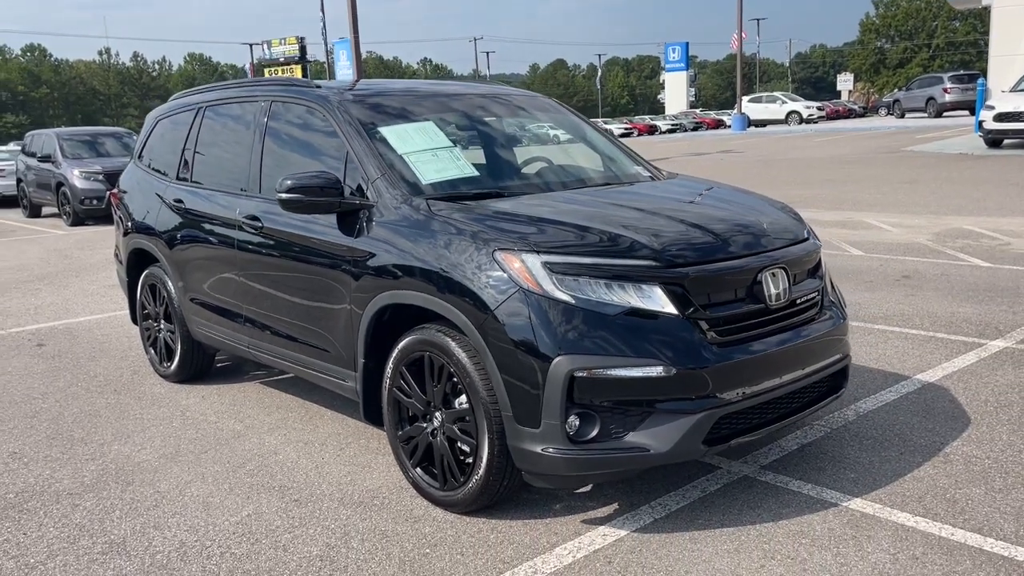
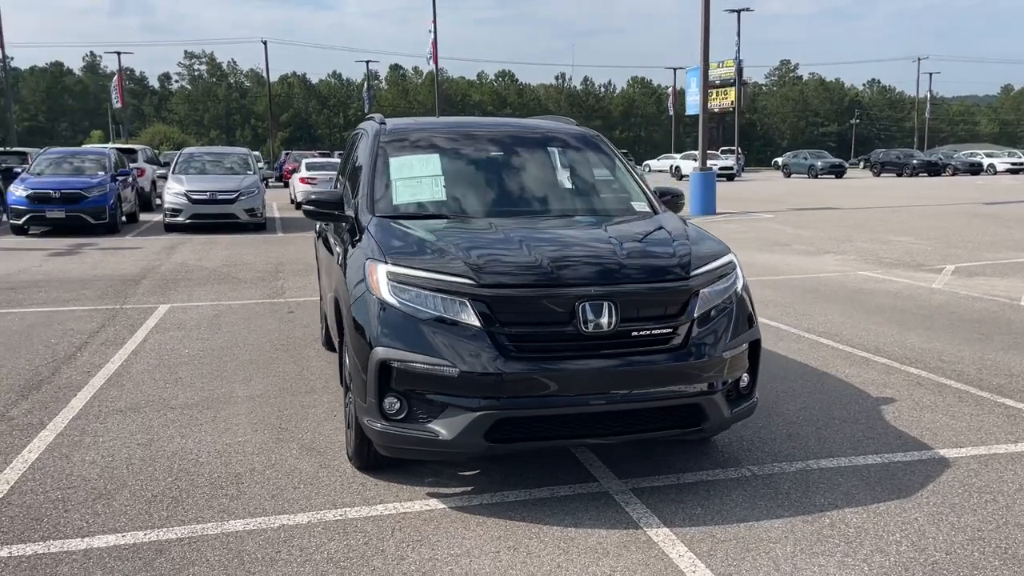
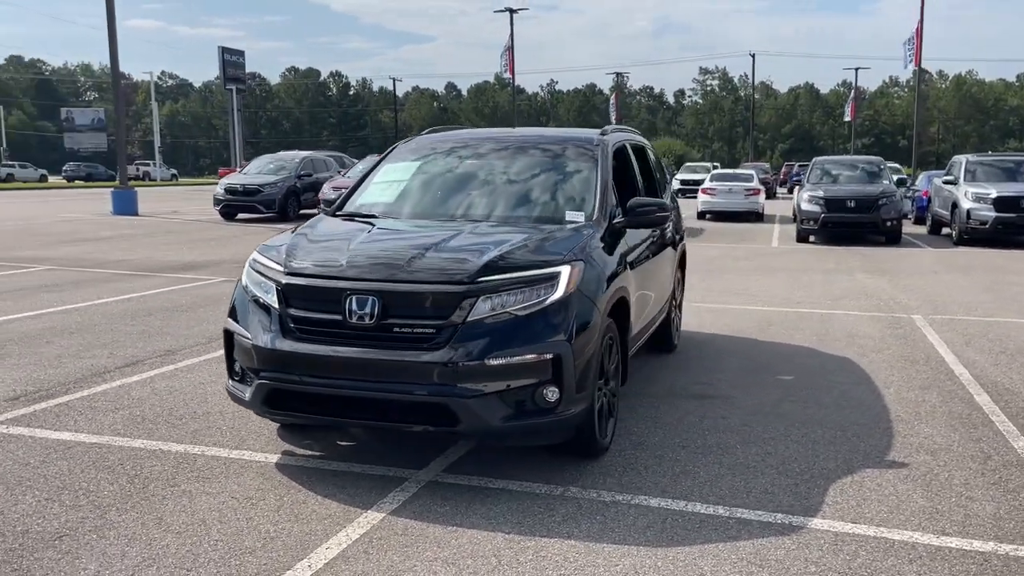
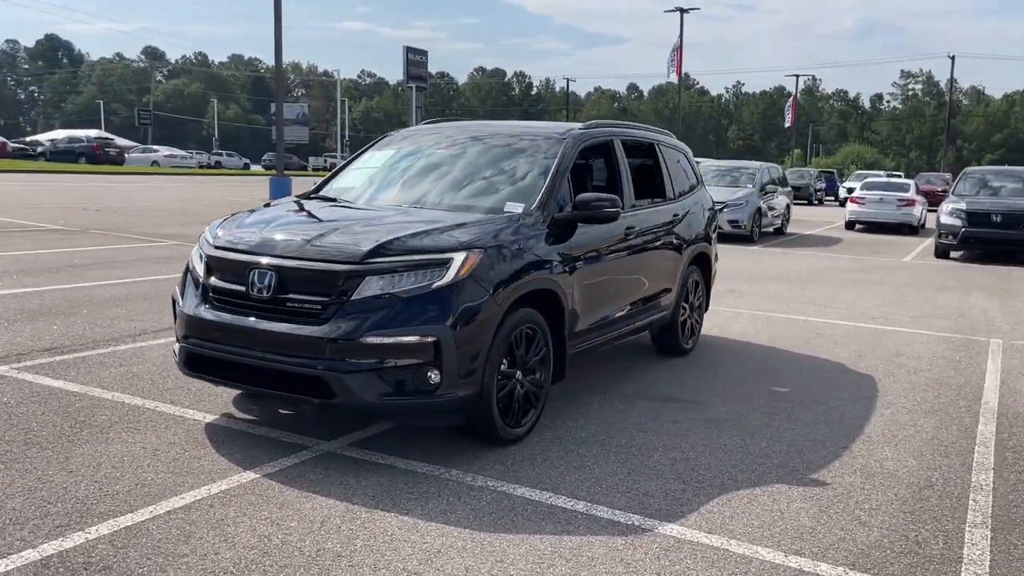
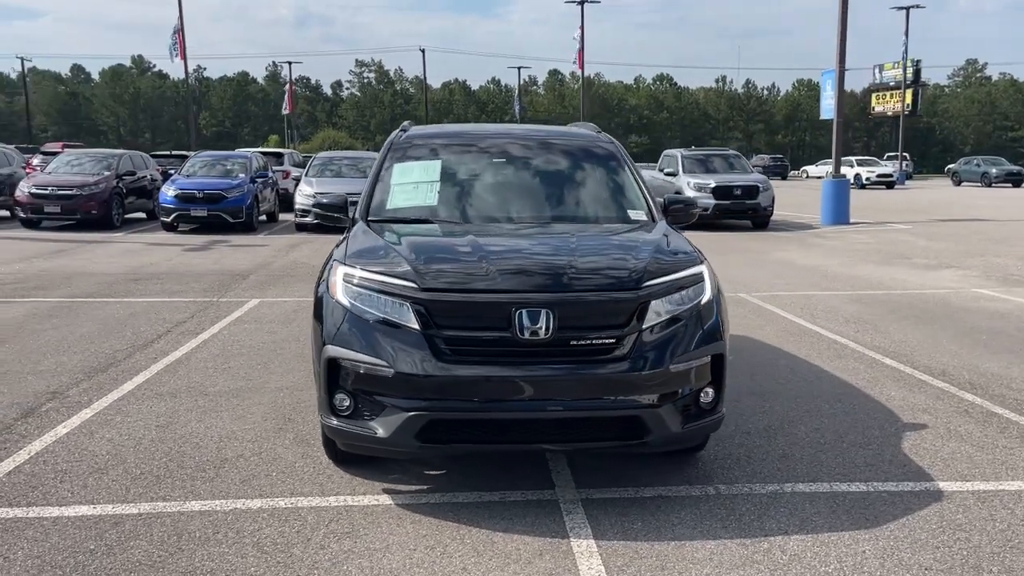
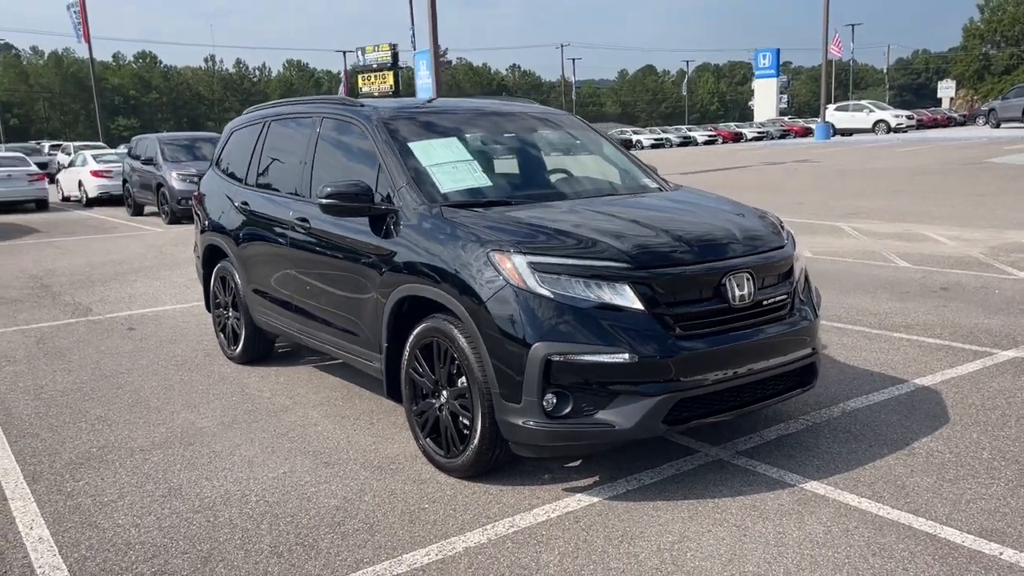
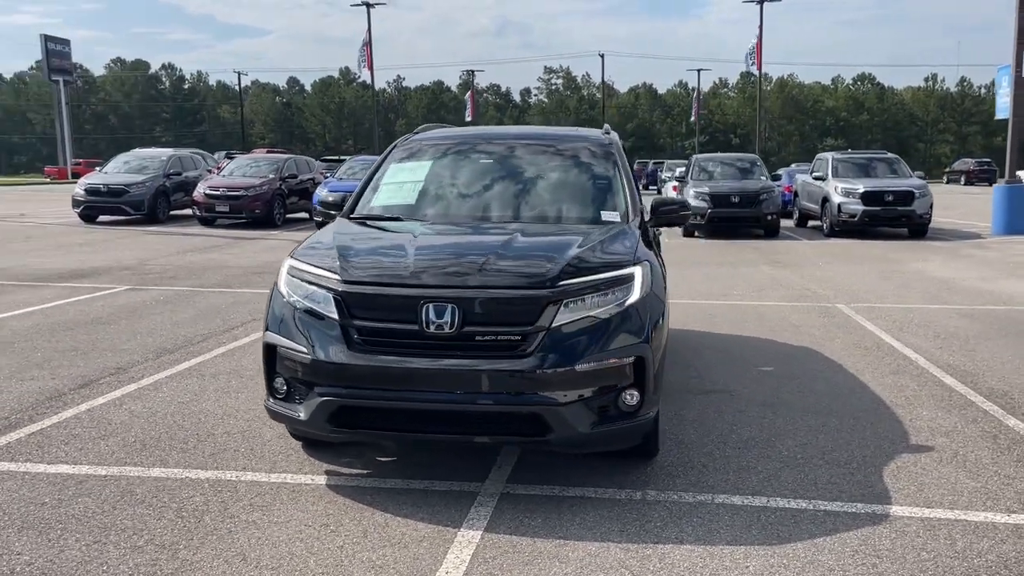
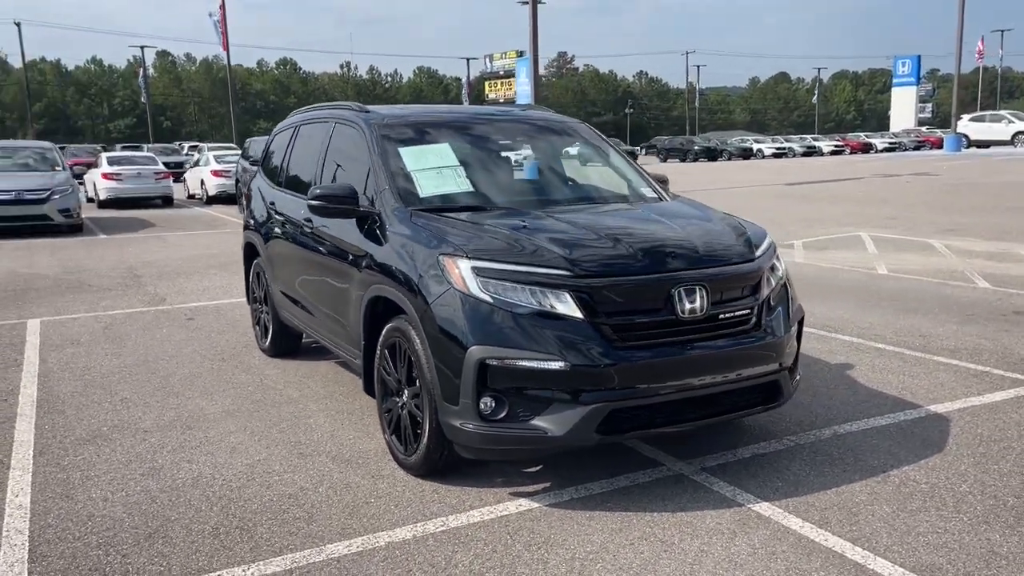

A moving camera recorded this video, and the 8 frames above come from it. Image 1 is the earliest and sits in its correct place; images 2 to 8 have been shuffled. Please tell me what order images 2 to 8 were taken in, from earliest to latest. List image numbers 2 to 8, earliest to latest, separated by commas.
6, 8, 2, 5, 7, 3, 4
